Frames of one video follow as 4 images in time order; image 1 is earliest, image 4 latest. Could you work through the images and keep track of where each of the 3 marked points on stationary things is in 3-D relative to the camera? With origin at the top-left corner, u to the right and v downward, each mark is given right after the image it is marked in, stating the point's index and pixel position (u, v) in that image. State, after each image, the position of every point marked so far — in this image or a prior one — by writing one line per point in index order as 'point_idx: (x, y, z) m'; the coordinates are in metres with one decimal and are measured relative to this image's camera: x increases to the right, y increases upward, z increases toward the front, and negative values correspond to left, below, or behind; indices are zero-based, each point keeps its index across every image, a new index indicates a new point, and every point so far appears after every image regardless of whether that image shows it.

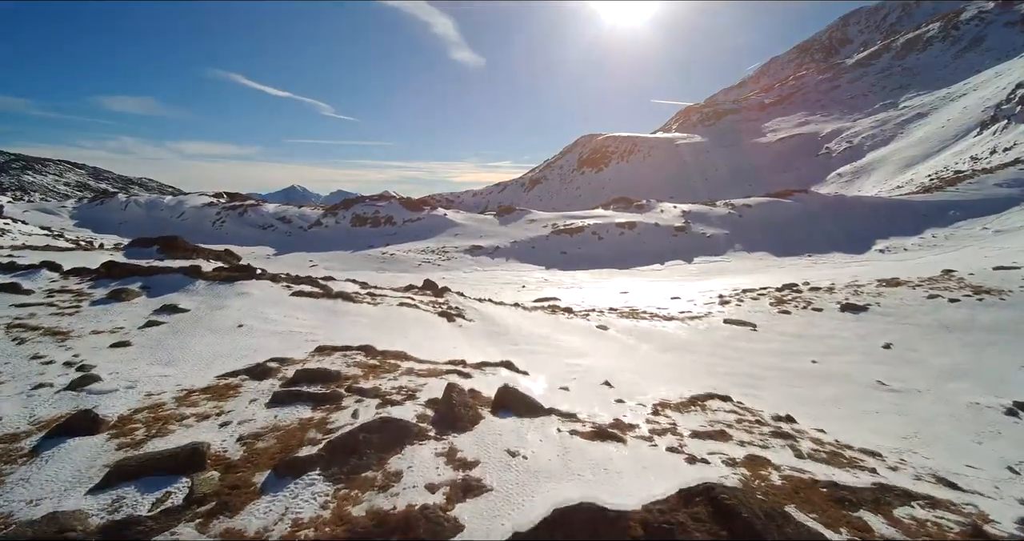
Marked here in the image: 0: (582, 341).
0: (+1.1, -1.1, +13.1) m
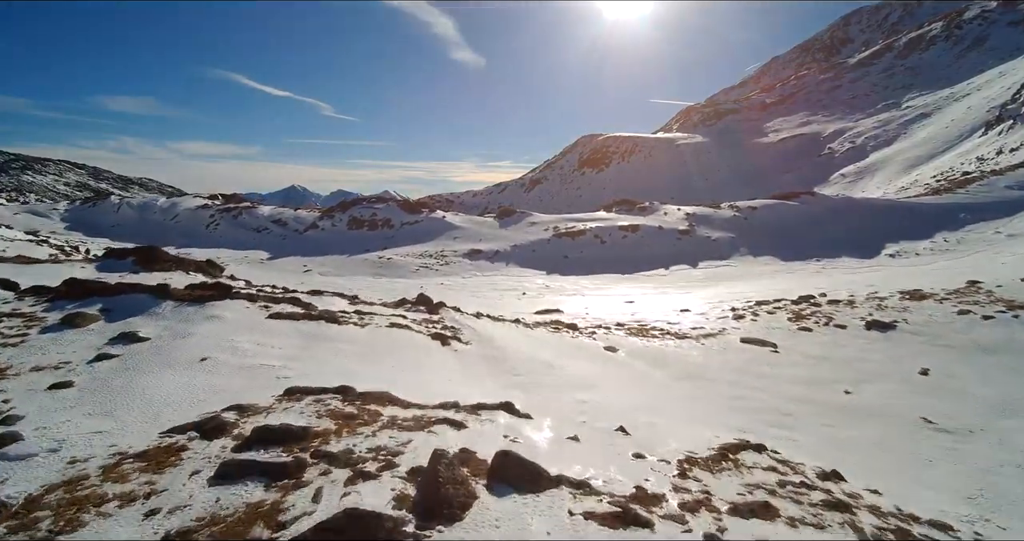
0: (+1.1, -1.4, +11.9) m
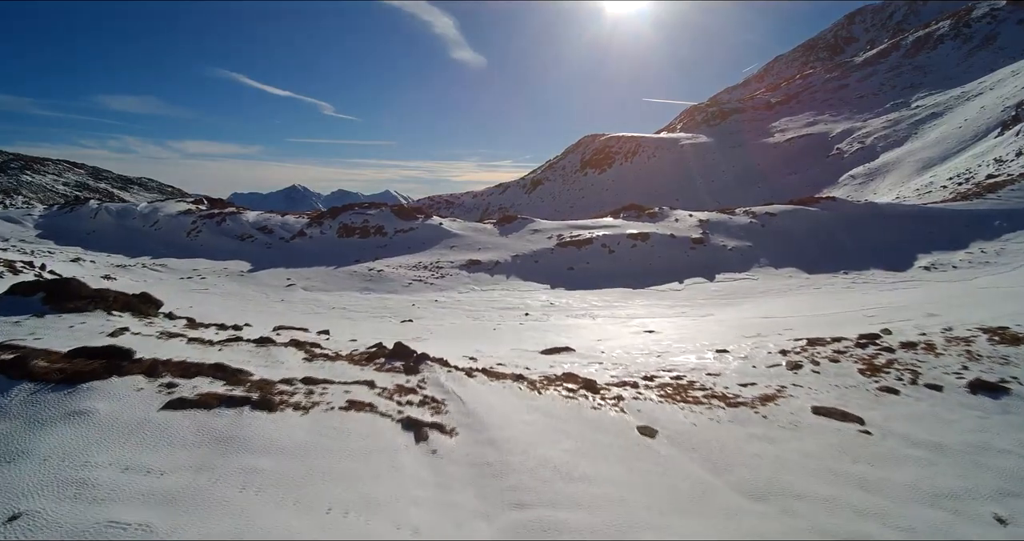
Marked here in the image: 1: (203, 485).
0: (+1.1, -2.0, +8.4) m
1: (-2.4, -1.7, +6.5) m
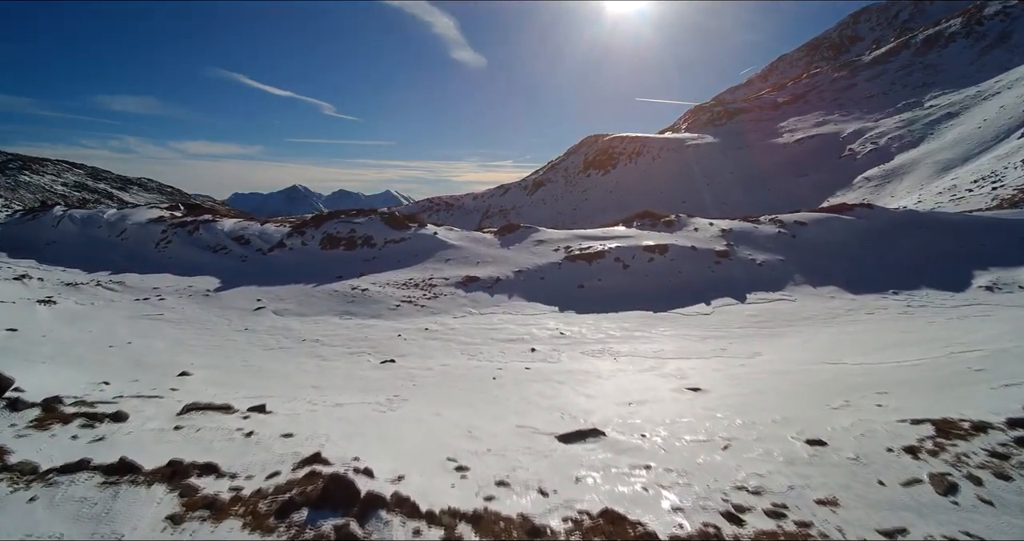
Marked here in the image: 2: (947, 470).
0: (+1.2, -2.9, +3.3) m
1: (-2.3, -2.5, +1.5) m
2: (+5.4, -2.4, +10.5) m
